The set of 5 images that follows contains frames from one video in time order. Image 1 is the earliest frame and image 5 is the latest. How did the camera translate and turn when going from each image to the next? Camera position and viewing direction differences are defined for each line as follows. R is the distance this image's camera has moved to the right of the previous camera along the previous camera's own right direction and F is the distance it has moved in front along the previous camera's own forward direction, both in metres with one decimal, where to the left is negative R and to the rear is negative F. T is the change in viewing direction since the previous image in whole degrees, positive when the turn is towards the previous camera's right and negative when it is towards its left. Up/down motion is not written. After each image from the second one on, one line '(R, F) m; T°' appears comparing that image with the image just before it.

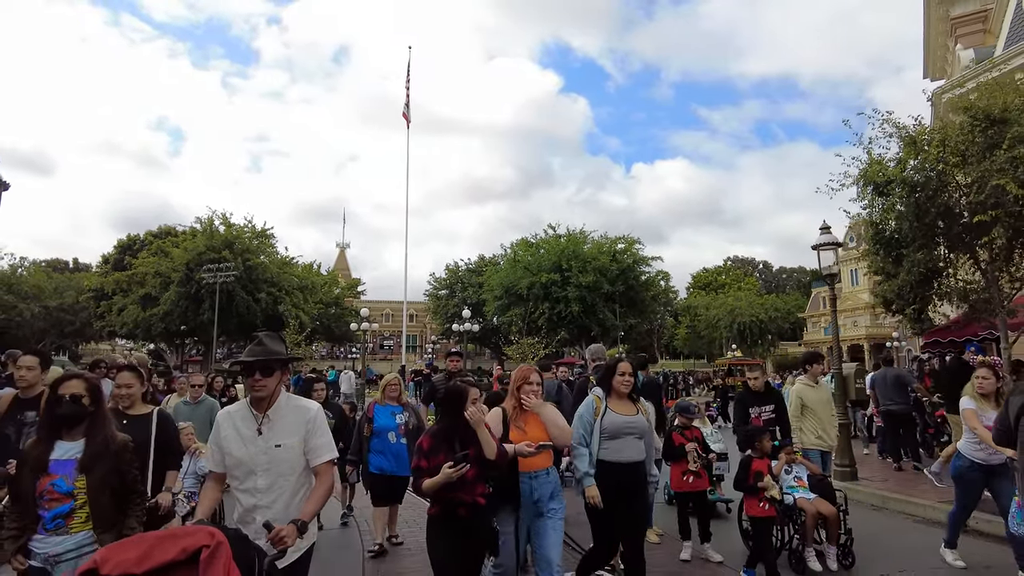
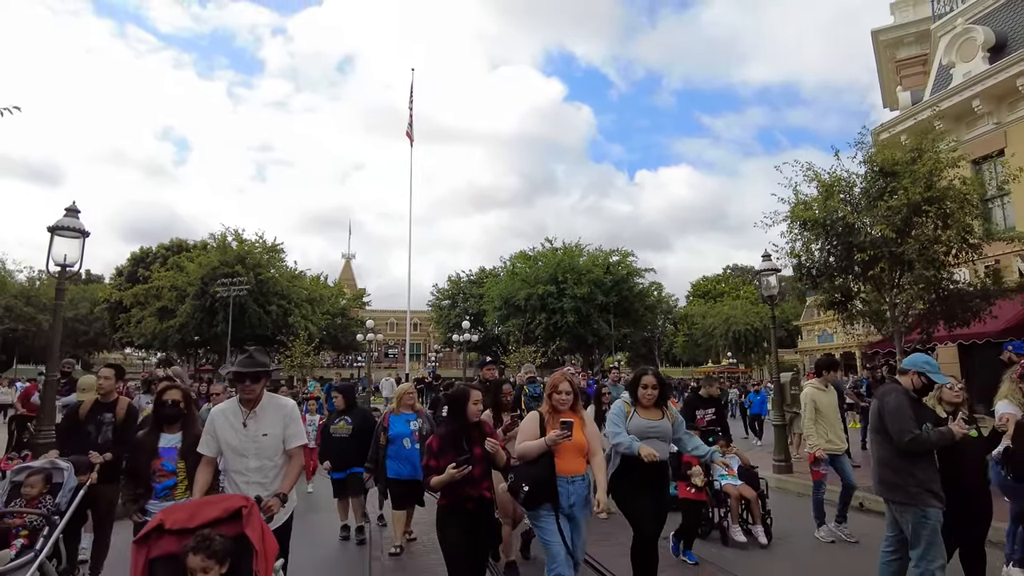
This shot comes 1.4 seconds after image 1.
(+0.2, -0.8) m; 0°
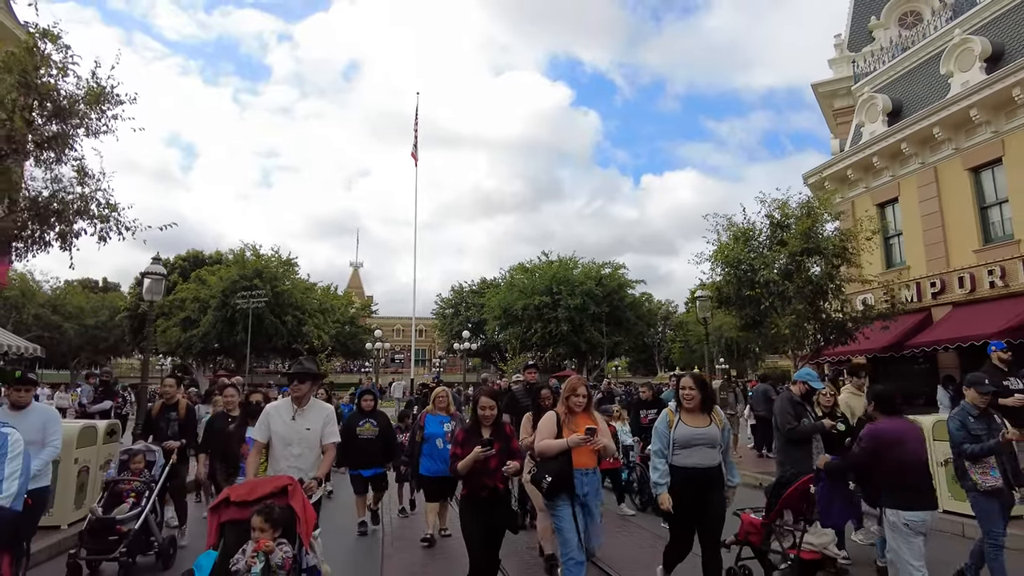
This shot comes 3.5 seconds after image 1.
(+0.2, -1.2) m; 0°
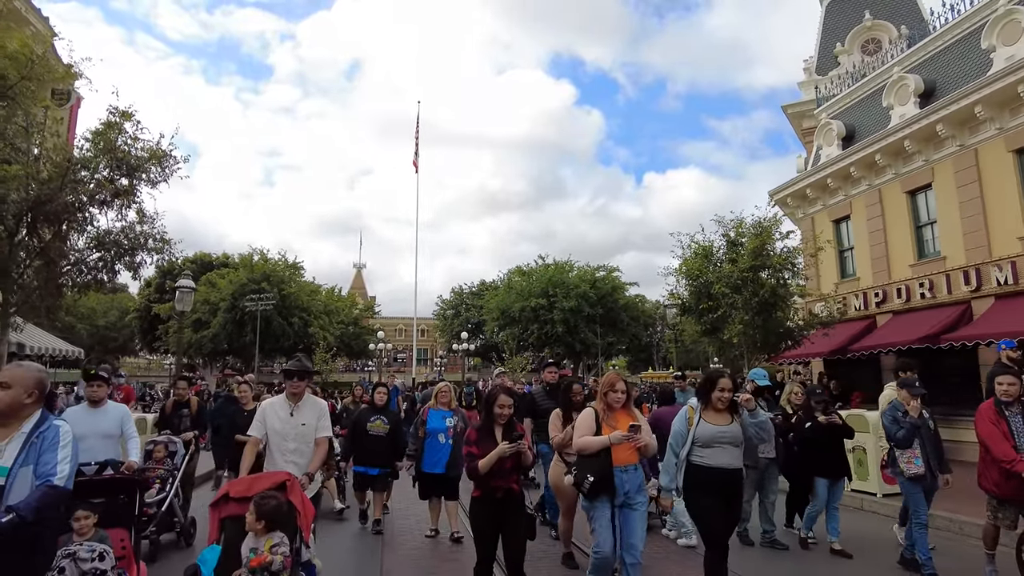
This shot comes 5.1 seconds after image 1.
(+0.2, -0.7) m; 0°
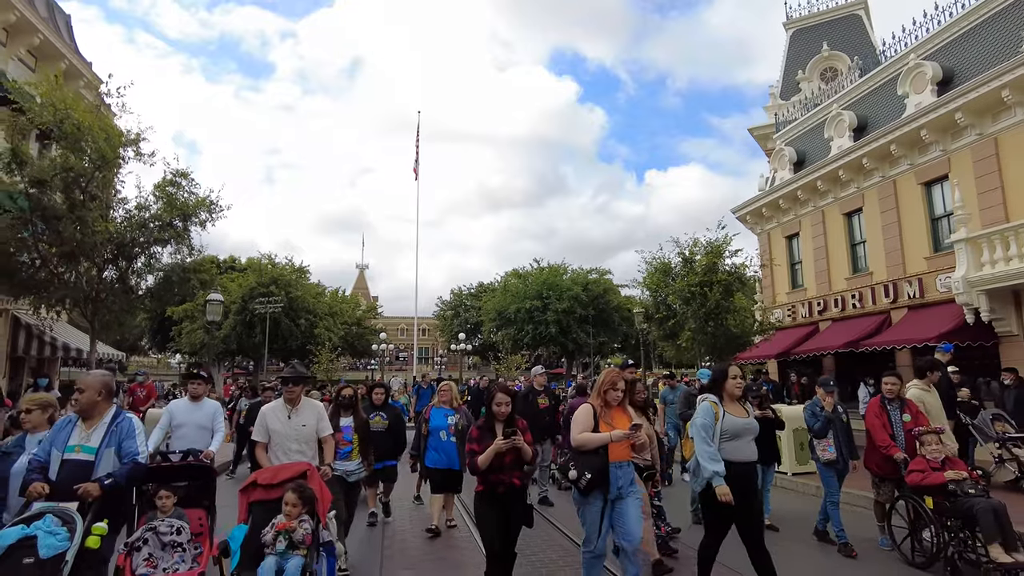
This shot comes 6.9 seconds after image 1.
(+0.2, -0.9) m; 0°
